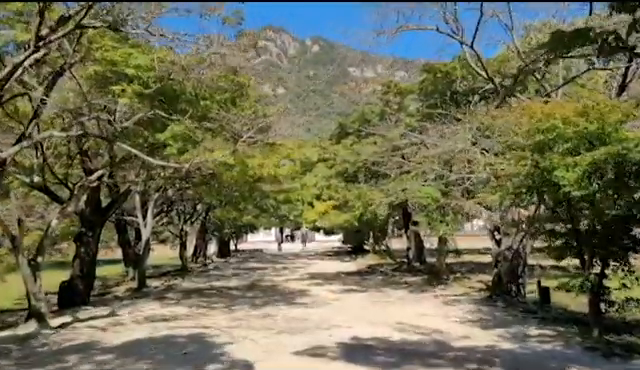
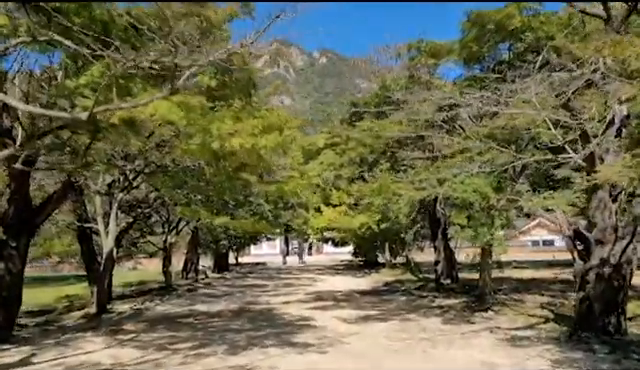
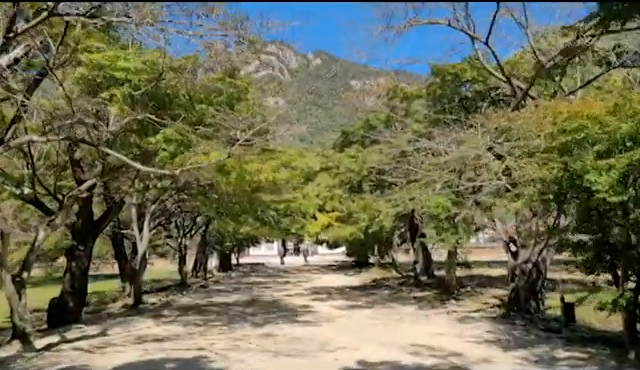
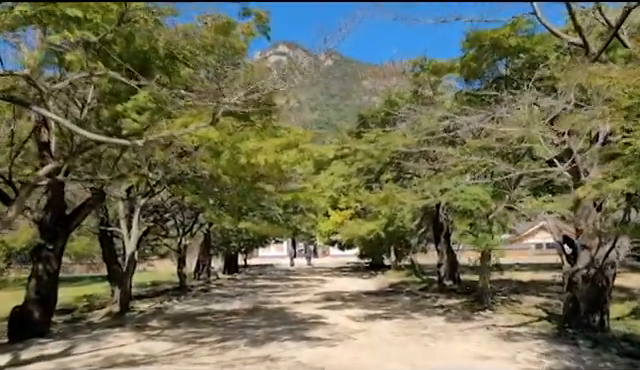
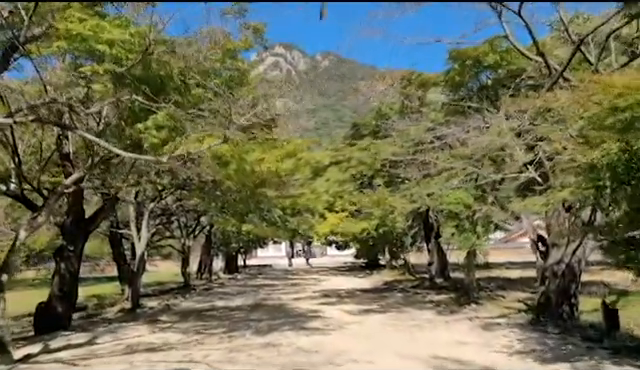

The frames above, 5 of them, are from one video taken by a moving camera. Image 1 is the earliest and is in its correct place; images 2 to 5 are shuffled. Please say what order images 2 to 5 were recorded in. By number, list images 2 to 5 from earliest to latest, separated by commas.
3, 5, 4, 2
